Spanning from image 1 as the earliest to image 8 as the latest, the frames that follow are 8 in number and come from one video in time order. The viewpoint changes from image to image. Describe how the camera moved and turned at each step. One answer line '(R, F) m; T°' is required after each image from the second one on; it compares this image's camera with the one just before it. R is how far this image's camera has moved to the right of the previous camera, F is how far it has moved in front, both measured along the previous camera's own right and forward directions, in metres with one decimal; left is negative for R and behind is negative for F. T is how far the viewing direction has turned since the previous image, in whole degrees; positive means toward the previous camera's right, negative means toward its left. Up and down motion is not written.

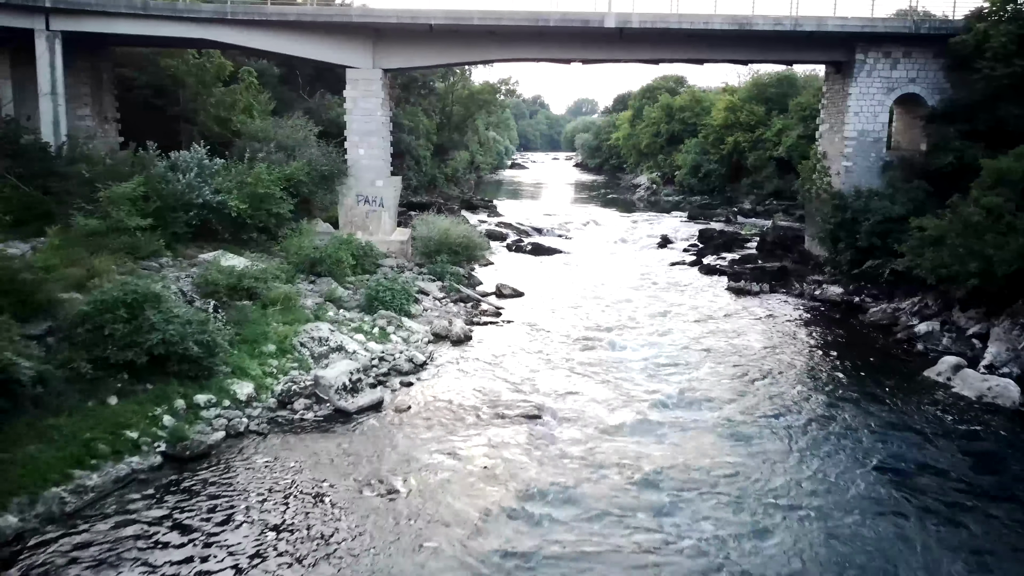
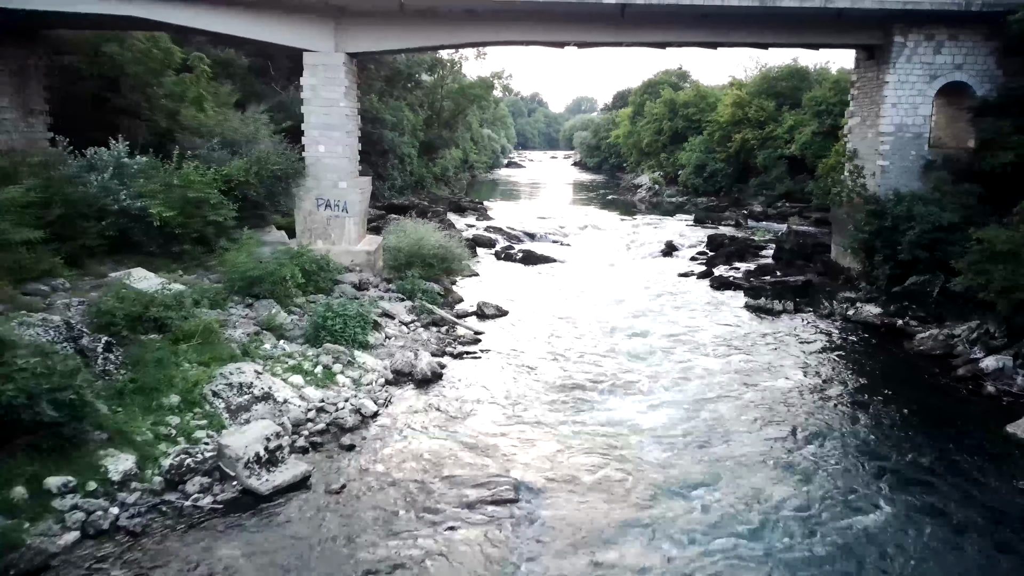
(+0.3, +3.0) m; 0°
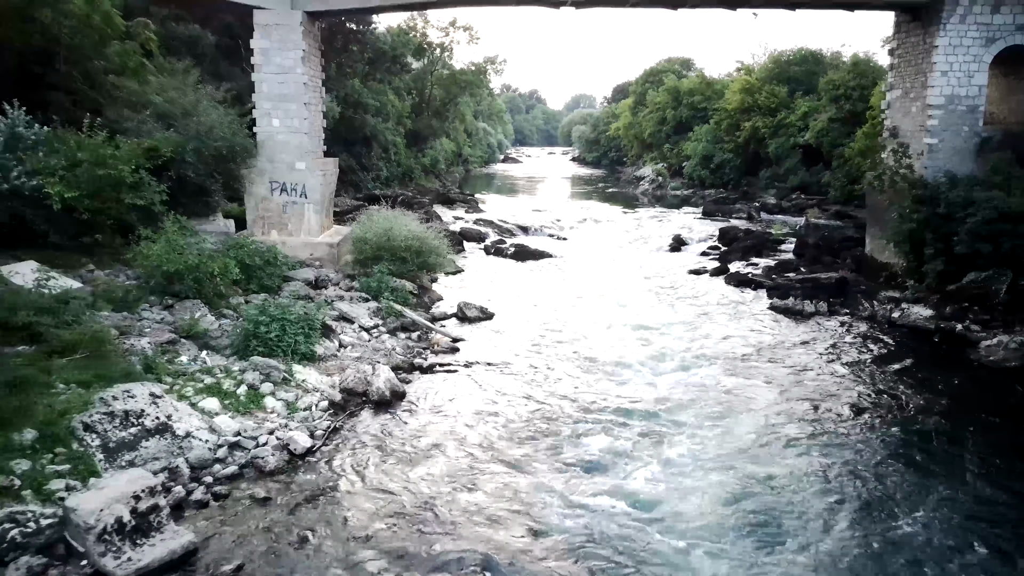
(+0.2, +2.8) m; 0°
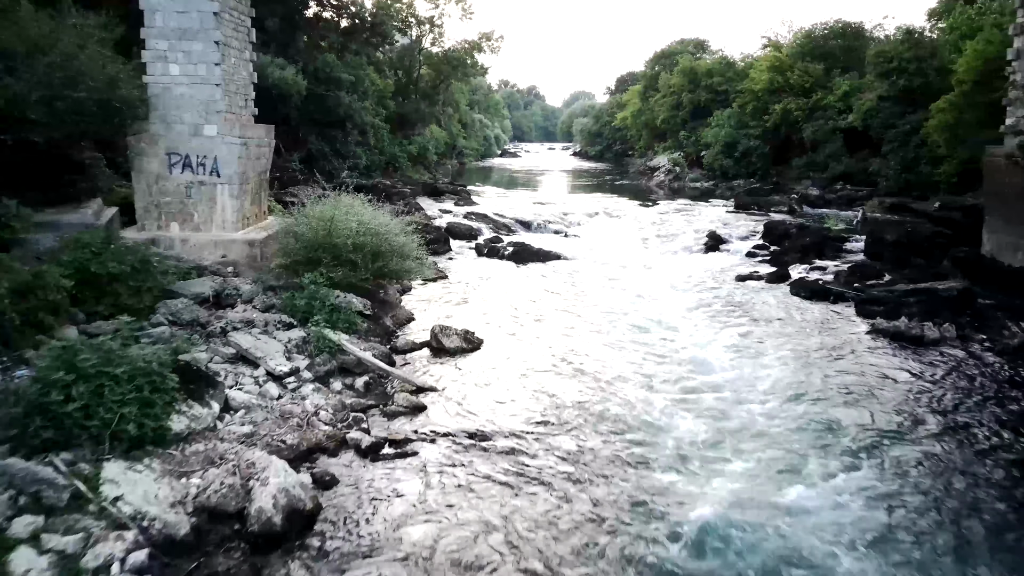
(0.0, +4.9) m; 0°
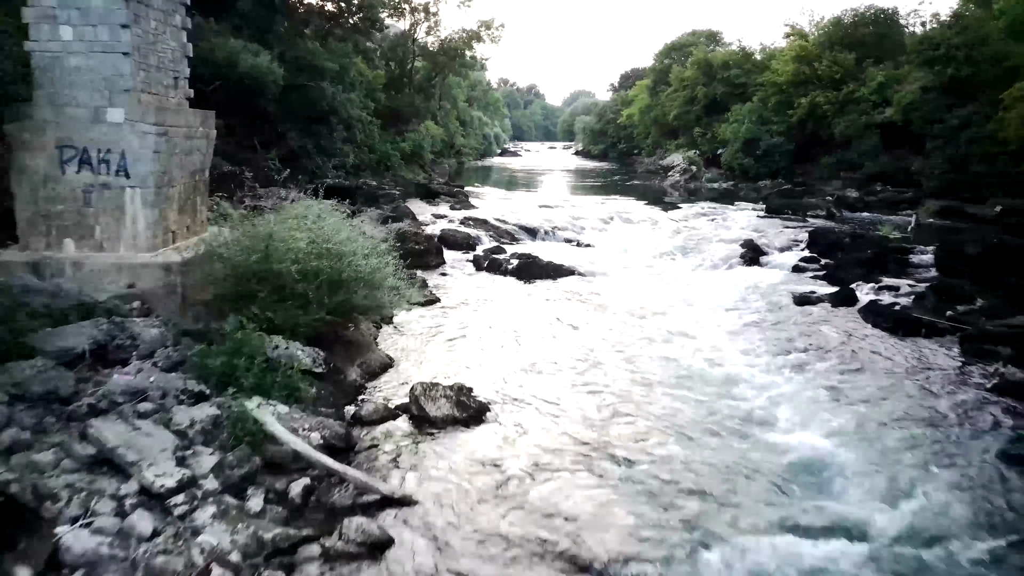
(-0.1, +3.0) m; 0°
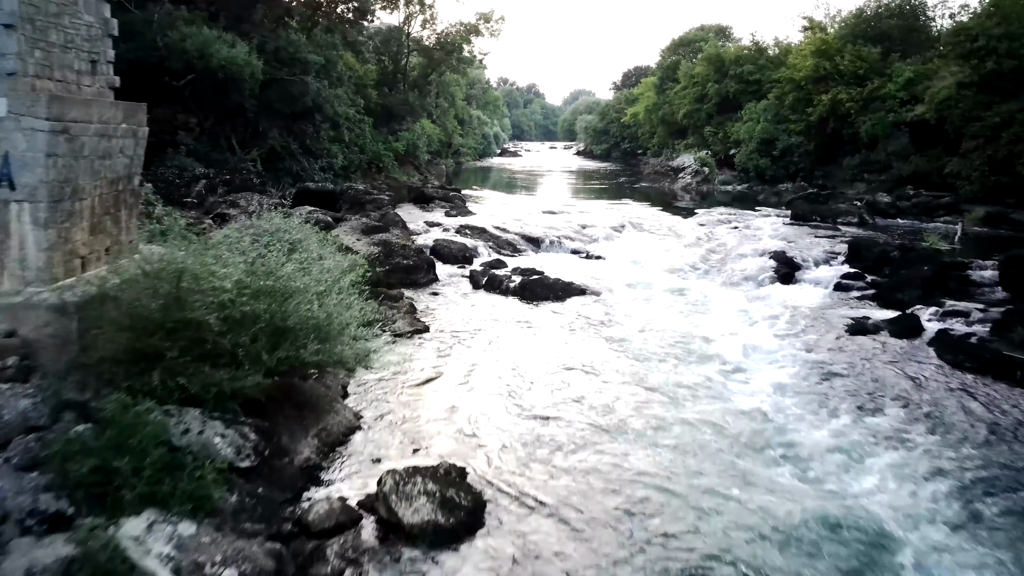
(0.0, +2.1) m; 0°
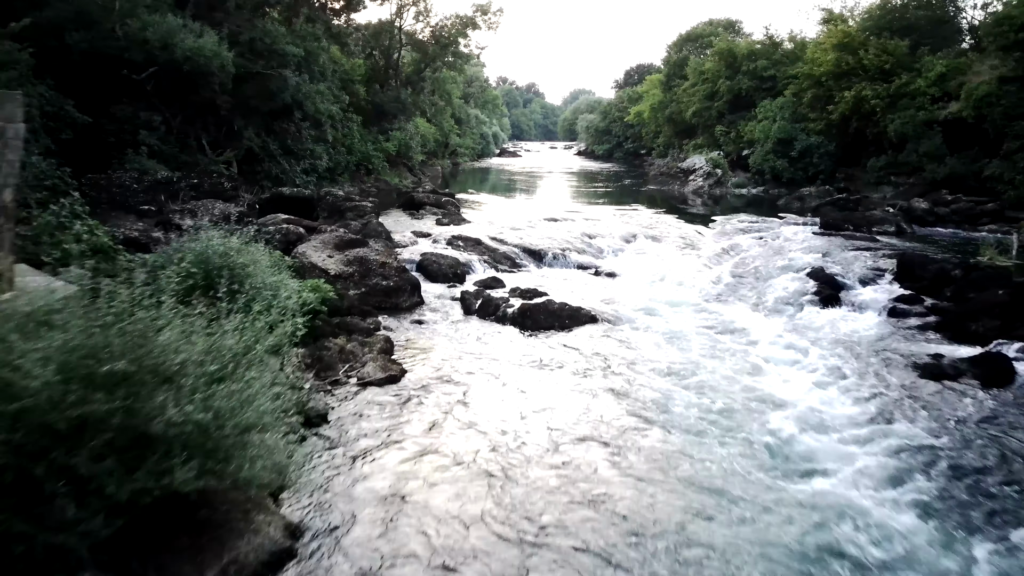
(0.0, +2.2) m; 0°
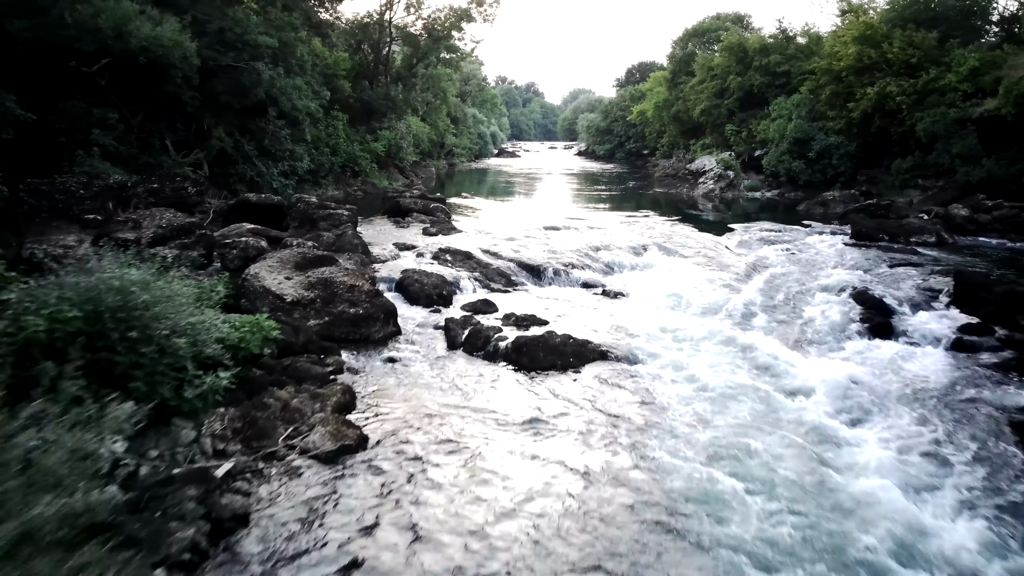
(+0.1, +2.0) m; 0°
